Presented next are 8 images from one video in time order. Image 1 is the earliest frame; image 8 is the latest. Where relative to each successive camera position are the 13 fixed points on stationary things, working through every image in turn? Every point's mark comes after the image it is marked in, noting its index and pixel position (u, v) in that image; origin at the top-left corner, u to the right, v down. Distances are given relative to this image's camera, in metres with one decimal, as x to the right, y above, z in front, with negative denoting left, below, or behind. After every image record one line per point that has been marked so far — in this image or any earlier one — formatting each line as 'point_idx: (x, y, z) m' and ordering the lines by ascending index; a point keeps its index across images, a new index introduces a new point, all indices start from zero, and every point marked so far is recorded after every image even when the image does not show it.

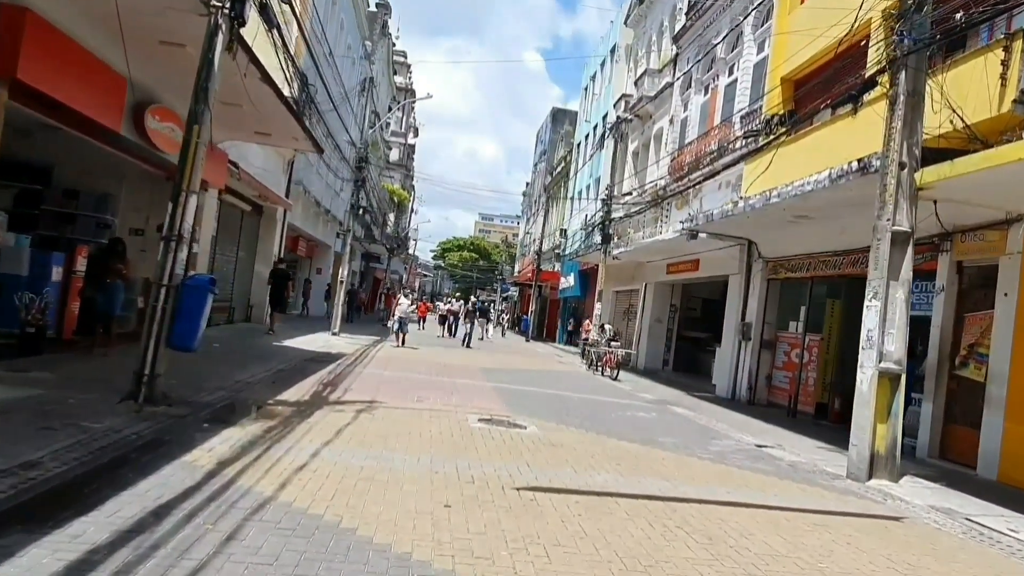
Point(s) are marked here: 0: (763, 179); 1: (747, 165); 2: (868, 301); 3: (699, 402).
0: (+5.2, +2.2, +15.0) m
1: (+5.3, +2.7, +16.2) m
2: (+4.0, -0.1, +8.3) m
3: (+3.7, -2.3, +14.6) m
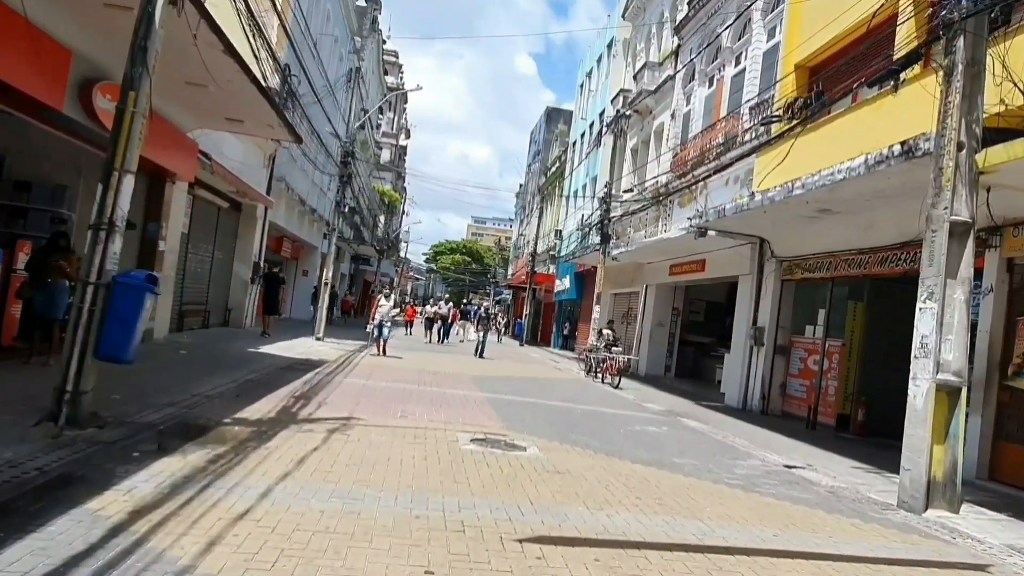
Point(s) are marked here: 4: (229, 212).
0: (+5.1, +2.2, +13.9) m
1: (+5.2, +2.7, +15.1) m
2: (+4.0, -0.1, +7.2) m
3: (+3.6, -2.3, +13.5) m
4: (-7.3, +2.0, +18.9) m
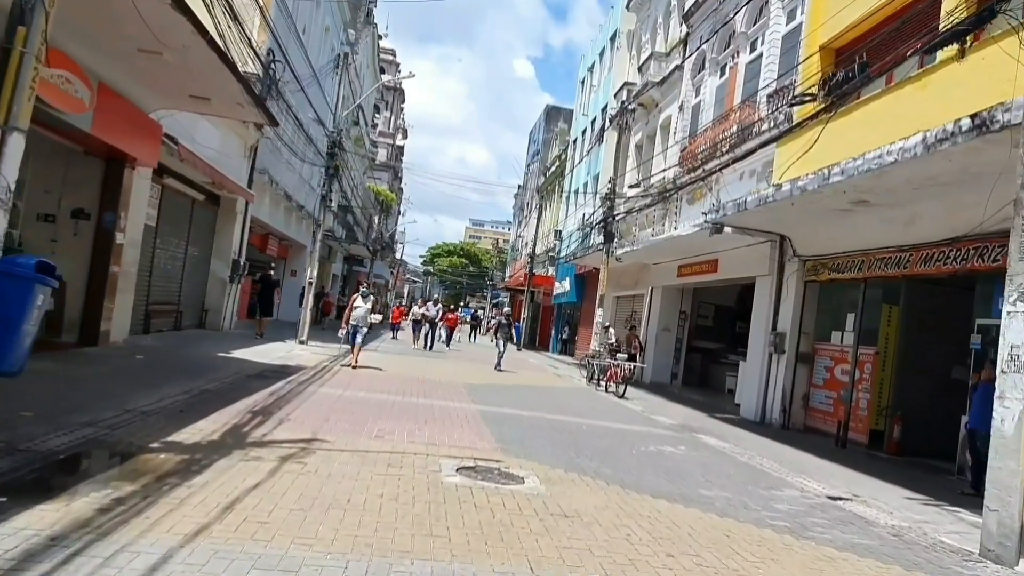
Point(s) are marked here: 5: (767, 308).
0: (+5.1, +2.2, +12.6) m
1: (+5.1, +2.6, +13.8) m
2: (+4.0, -0.1, +5.8) m
3: (+3.6, -2.3, +12.1) m
4: (-7.3, +2.0, +17.6) m
5: (+5.0, -0.4, +14.3) m
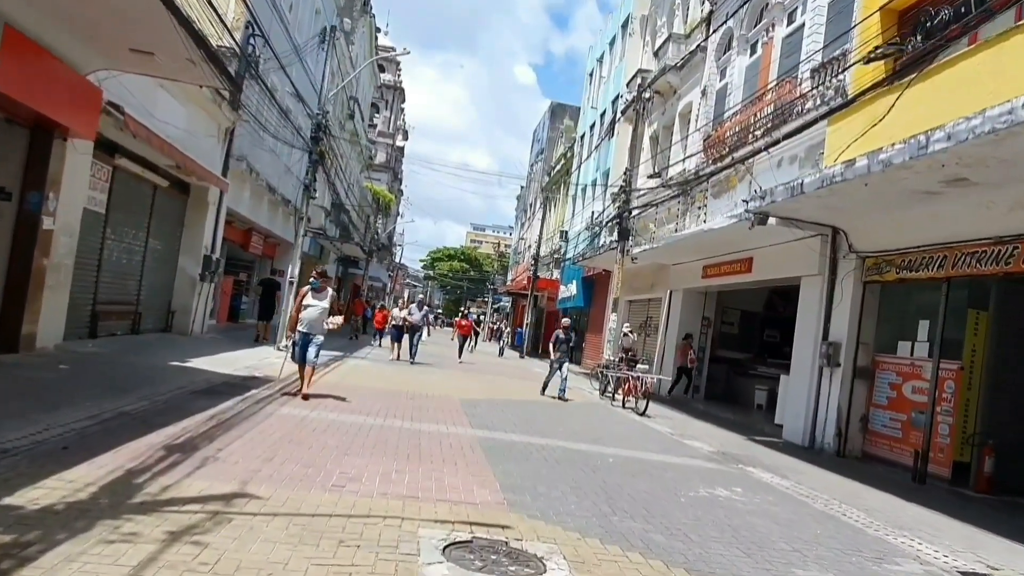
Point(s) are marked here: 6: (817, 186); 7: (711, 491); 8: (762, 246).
0: (+5.2, +2.1, +10.6) m
1: (+5.3, +2.6, +11.8) m
2: (+4.1, -0.1, +3.8) m
3: (+3.6, -2.3, +10.1) m
4: (-7.2, +2.0, +15.6) m
5: (+5.1, -0.5, +12.3) m
6: (+4.0, +1.3, +9.5) m
7: (+1.9, -2.0, +7.1) m
8: (+4.8, +0.8, +14.1) m
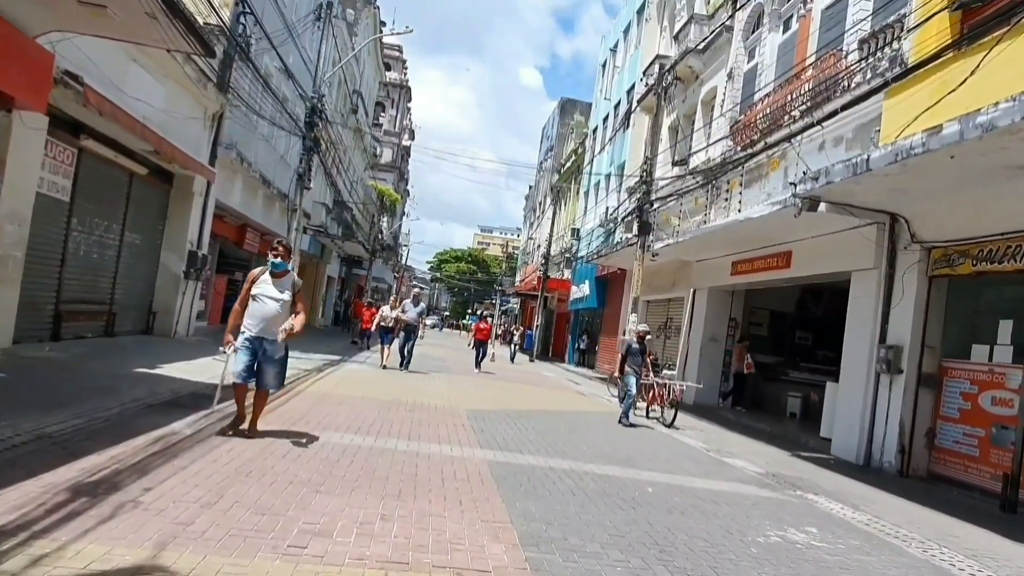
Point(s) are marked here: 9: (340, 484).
0: (+5.4, +2.2, +9.1) m
1: (+5.5, +2.7, +10.3) m
2: (+4.2, 0.0, +2.3) m
3: (+3.8, -2.3, +8.6) m
4: (-7.0, +2.1, +14.2) m
5: (+5.3, -0.4, +10.8) m
6: (+4.1, +1.4, +8.1) m
7: (+2.1, -1.9, +5.7) m
8: (+5.0, +0.8, +12.6) m
9: (-1.2, -1.4, +5.2) m
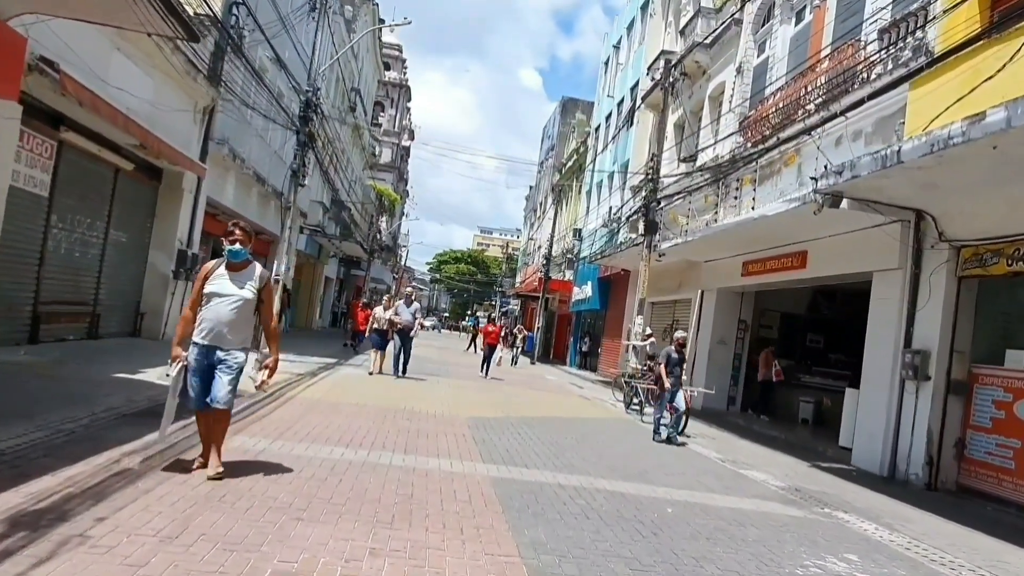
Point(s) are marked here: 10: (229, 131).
0: (+5.4, +2.2, +8.6) m
1: (+5.5, +2.7, +9.7) m
2: (+4.2, 0.0, +1.7) m
3: (+3.9, -2.3, +8.0) m
4: (-7.0, +2.0, +13.6) m
5: (+5.3, -0.4, +10.2) m
6: (+4.2, +1.4, +7.5) m
7: (+2.1, -1.9, +5.1) m
8: (+5.1, +0.8, +12.0) m
9: (-1.2, -1.4, +4.6) m
10: (-6.4, +3.6, +16.7) m
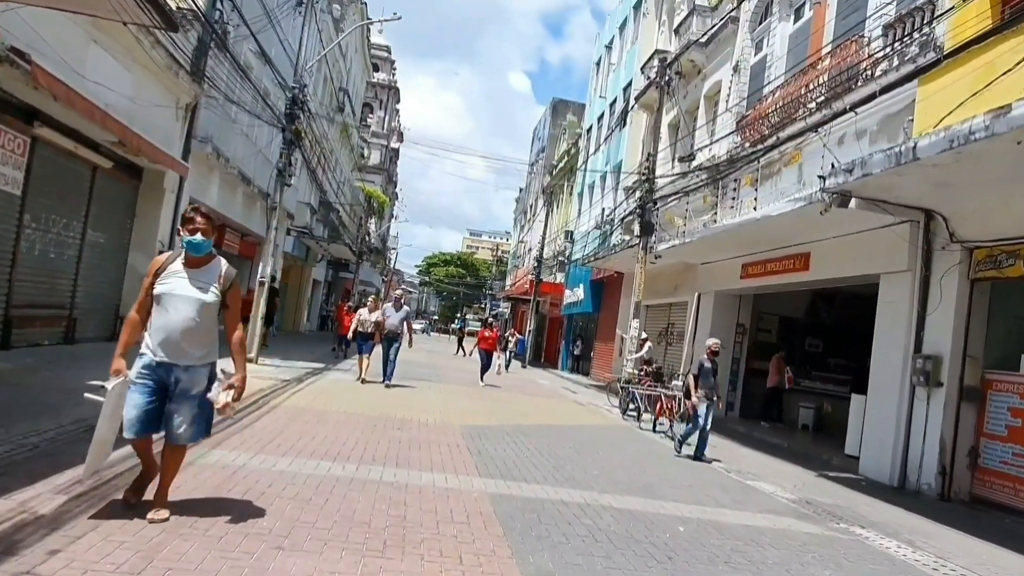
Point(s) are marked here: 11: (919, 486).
0: (+5.4, +2.2, +8.2) m
1: (+5.5, +2.6, +9.4) m
2: (+4.3, 0.0, +1.4) m
3: (+3.8, -2.3, +7.6) m
4: (-7.1, +2.0, +13.1) m
5: (+5.3, -0.4, +9.9) m
6: (+4.2, +1.4, +7.2) m
7: (+2.1, -1.9, +4.7) m
8: (+5.0, +0.8, +11.7) m
9: (-1.1, -1.4, +4.2) m
10: (-6.6, +3.5, +16.2) m
11: (+5.1, -2.5, +9.3) m
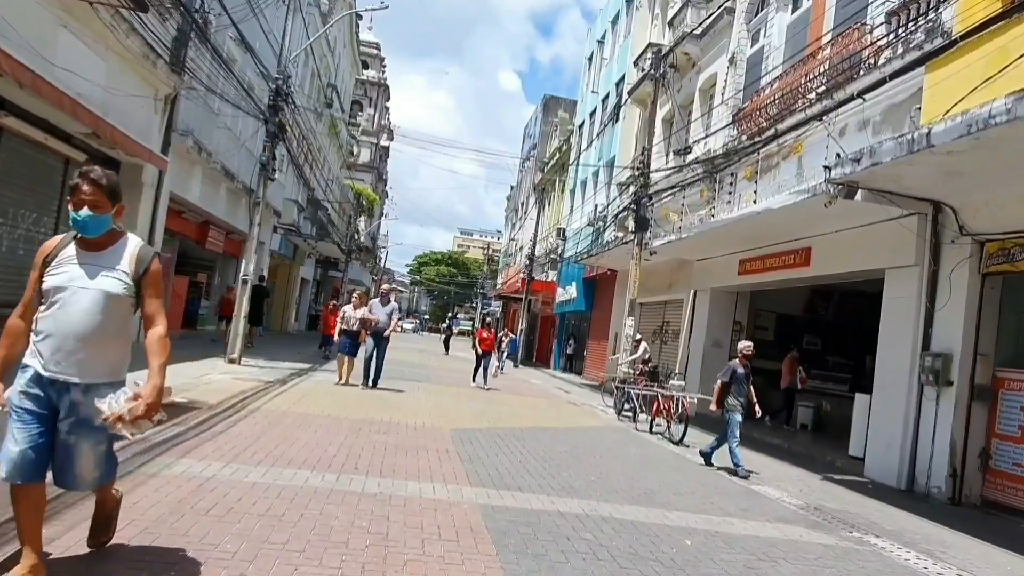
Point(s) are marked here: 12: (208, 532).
0: (+5.3, +2.2, +7.8) m
1: (+5.3, +2.7, +9.0) m
2: (+4.3, 0.0, +1.0) m
3: (+3.8, -2.2, +7.3) m
4: (-7.2, +2.0, +12.6) m
5: (+5.2, -0.4, +9.5) m
6: (+4.1, +1.4, +6.8) m
7: (+2.1, -1.9, +4.3) m
8: (+4.9, +0.8, +11.3) m
9: (-1.2, -1.4, +3.7) m
10: (-6.8, +3.6, +15.7) m
11: (+5.0, -2.4, +8.9) m
12: (-1.7, -1.3, +4.1) m
